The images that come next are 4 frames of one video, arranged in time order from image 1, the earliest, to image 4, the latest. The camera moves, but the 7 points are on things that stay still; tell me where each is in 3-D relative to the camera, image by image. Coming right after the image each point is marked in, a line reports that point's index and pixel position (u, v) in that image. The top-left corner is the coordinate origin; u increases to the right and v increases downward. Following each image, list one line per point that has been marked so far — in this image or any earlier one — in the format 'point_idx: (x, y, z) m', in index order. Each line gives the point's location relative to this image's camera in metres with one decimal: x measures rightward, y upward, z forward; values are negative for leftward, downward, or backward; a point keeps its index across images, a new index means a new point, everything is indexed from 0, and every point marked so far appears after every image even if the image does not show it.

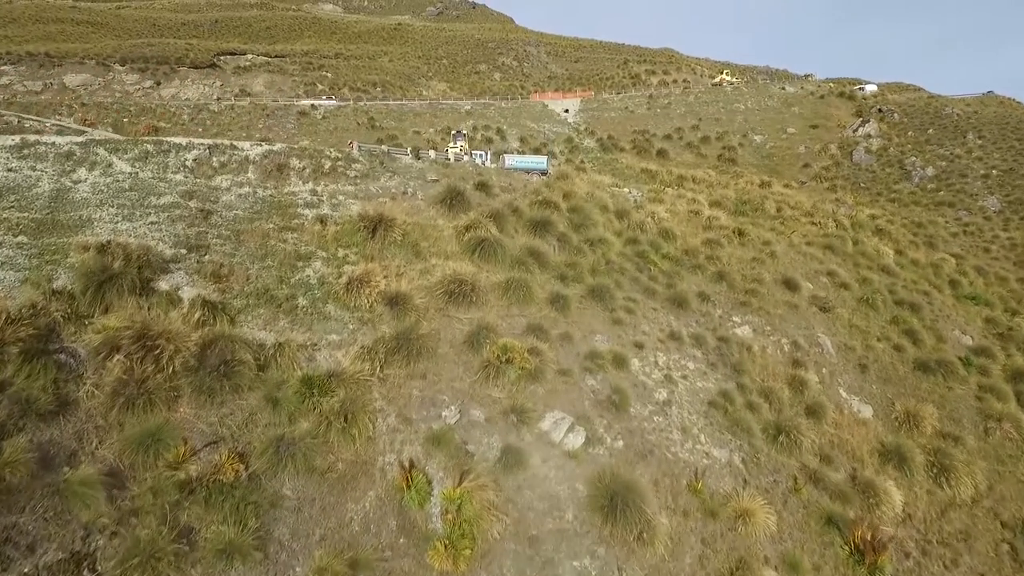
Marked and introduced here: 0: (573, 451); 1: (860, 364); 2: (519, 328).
0: (+1.1, -2.9, +10.9) m
1: (+10.1, -2.2, +17.8) m
2: (+0.1, -0.9, +13.1) m
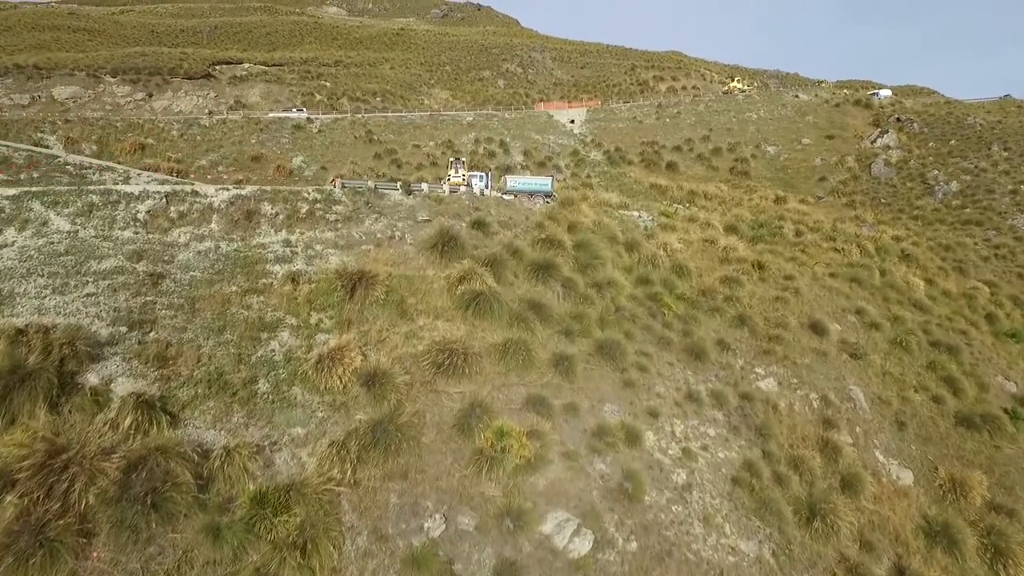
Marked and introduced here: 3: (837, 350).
0: (+1.0, -4.2, +9.3) m
1: (+10.1, -3.5, +16.1) m
2: (+0.1, -2.1, +11.5) m
3: (+9.2, -1.8, +17.4) m
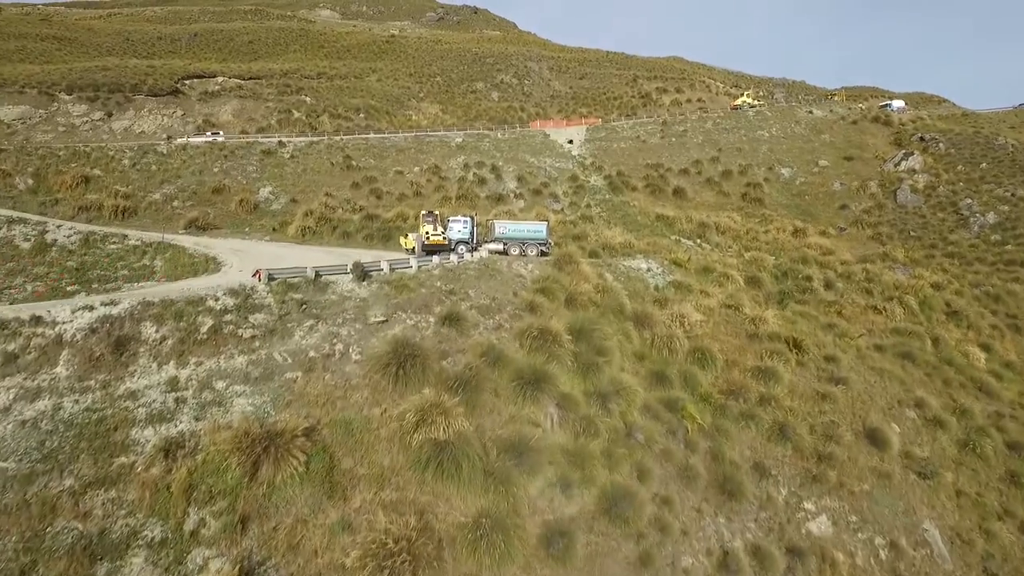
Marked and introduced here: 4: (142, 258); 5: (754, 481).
0: (+0.6, -6.5, +5.8) m
1: (+9.7, -5.8, +12.6) m
2: (-0.3, -4.4, +8.0) m
3: (+8.8, -4.1, +13.9) m
4: (-12.0, +0.9, +19.9) m
5: (+5.0, -4.0, +12.7) m
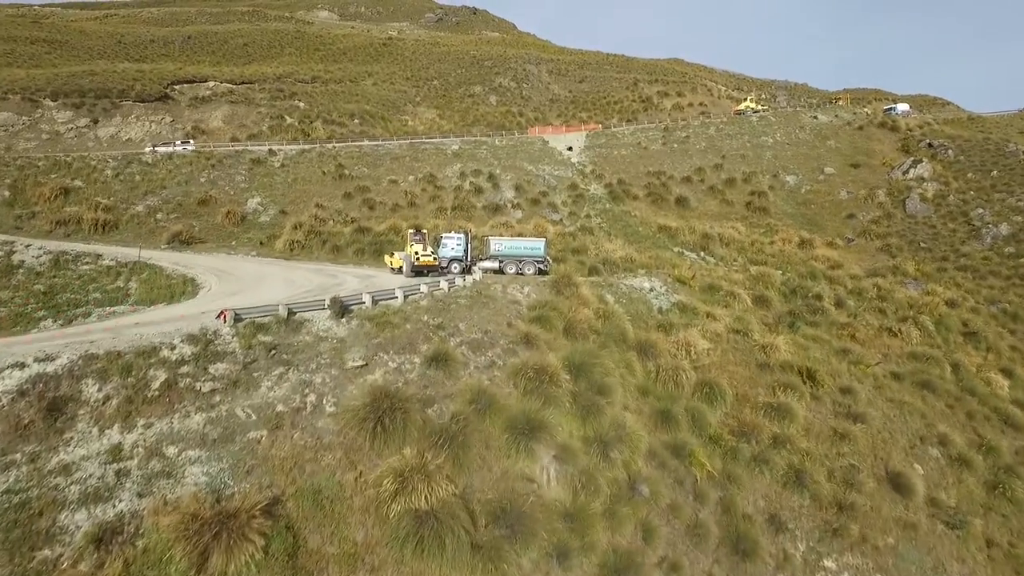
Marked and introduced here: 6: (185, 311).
0: (+0.5, -7.2, +4.7) m
1: (+9.6, -6.5, +11.5) m
2: (-0.4, -5.1, +6.9) m
3: (+8.7, -4.8, +12.8) m
4: (-12.1, +0.2, +18.8) m
5: (+4.9, -4.7, +11.6) m
6: (-7.5, -0.5, +14.0) m
